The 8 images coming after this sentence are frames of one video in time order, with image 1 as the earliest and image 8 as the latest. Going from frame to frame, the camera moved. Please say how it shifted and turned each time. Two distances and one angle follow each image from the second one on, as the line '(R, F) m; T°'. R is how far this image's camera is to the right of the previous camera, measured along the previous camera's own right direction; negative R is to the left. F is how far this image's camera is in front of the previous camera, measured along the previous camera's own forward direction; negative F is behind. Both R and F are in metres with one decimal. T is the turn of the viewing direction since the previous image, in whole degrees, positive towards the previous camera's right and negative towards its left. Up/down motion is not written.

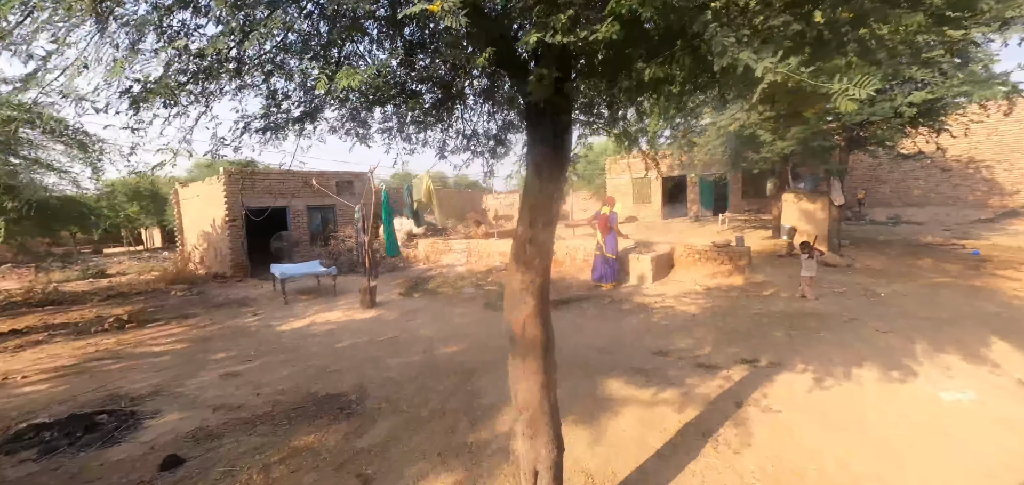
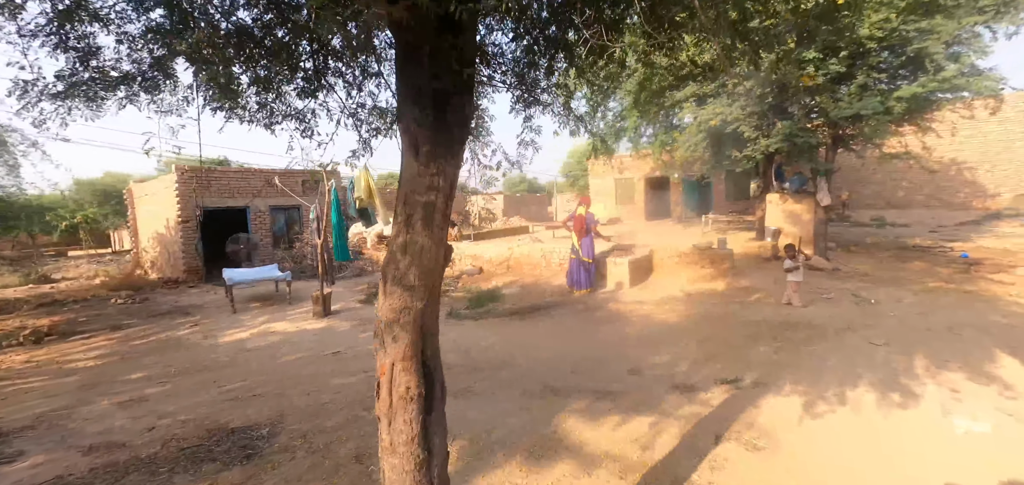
(+0.4, +0.7) m; +2°
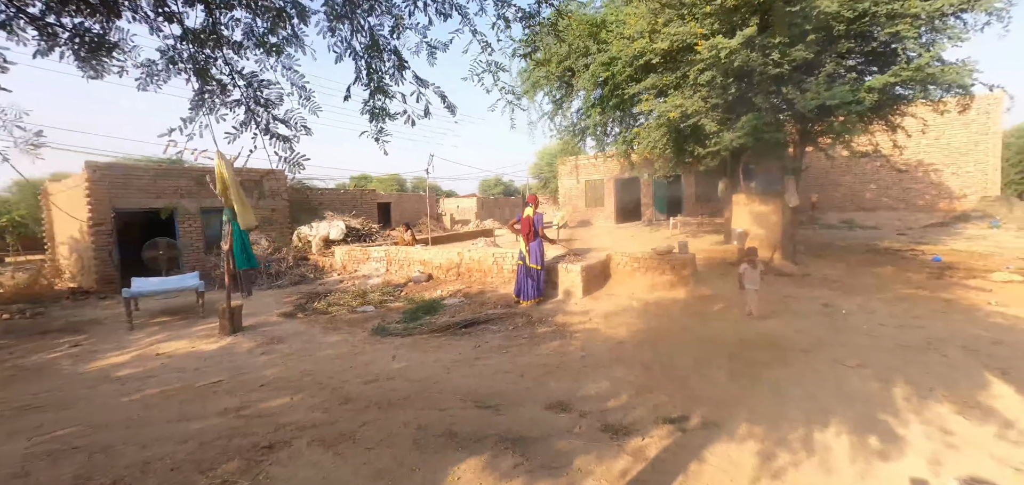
(+0.8, +1.0) m; +2°
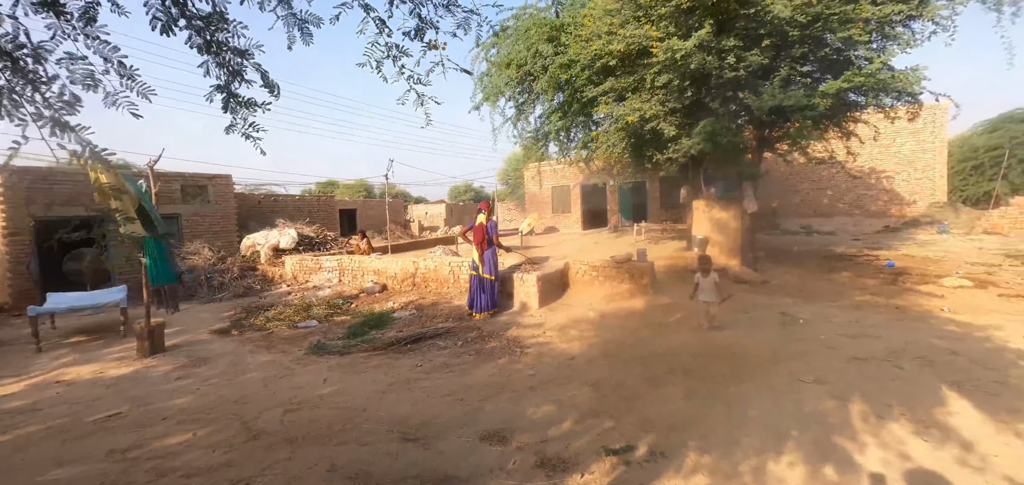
(+0.4, +0.4) m; +3°
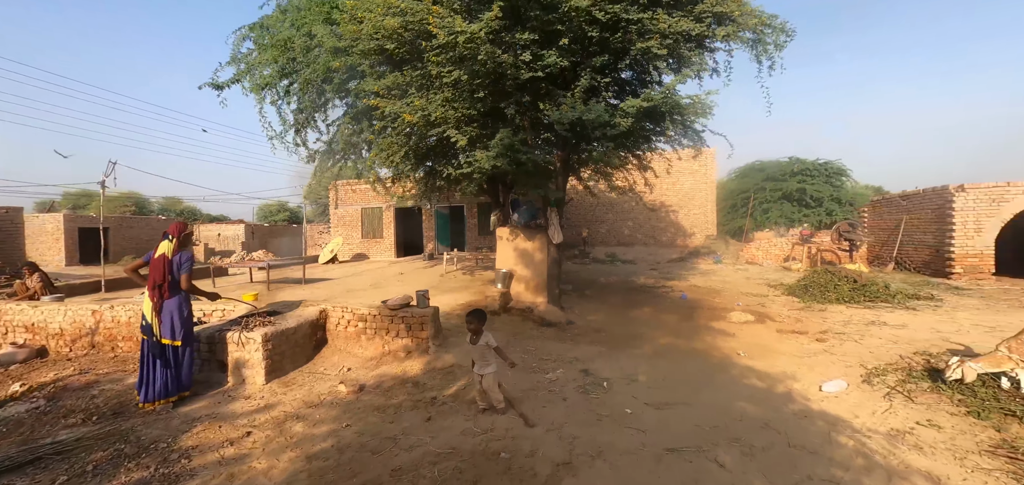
(+1.3, +1.9) m; +21°
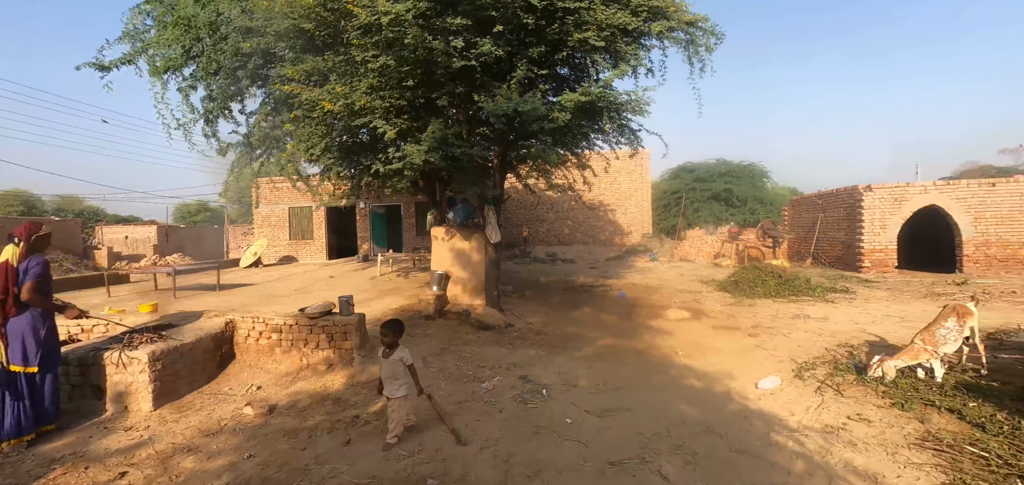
(+0.1, +0.4) m; +7°
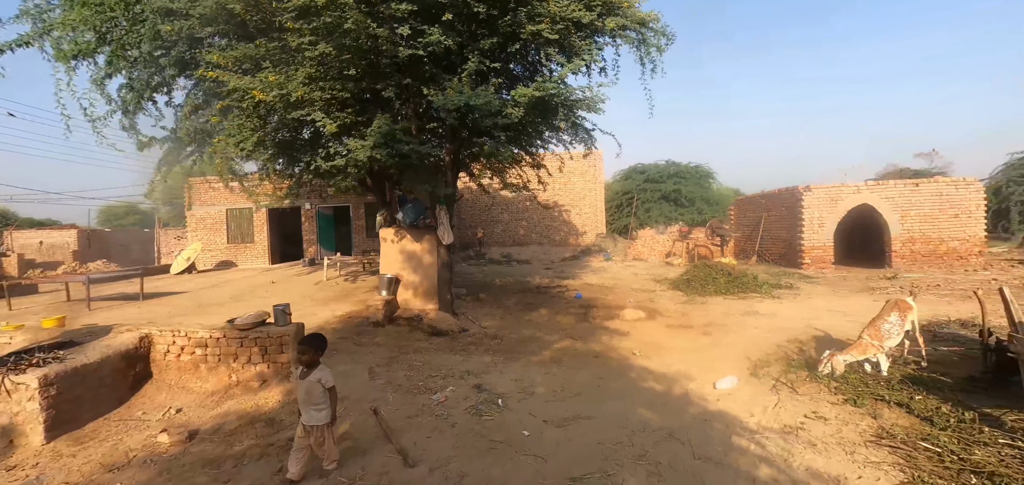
(0.0, +0.3) m; +6°
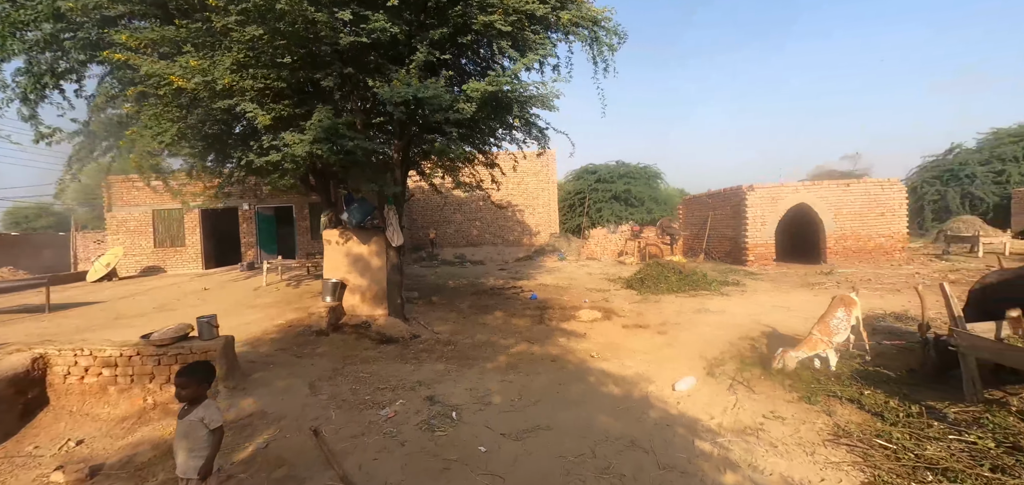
(0.0, +0.2) m; +6°
